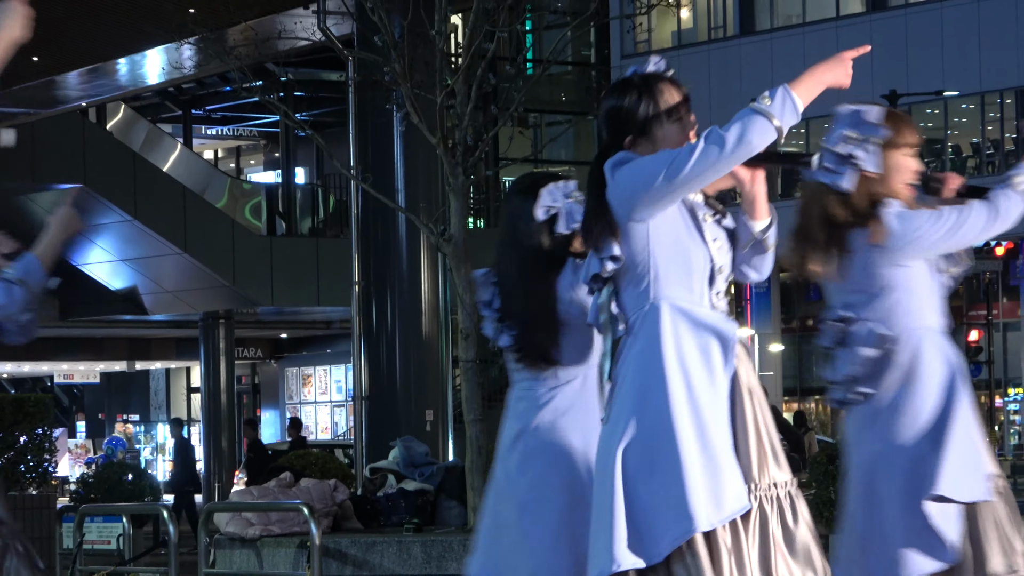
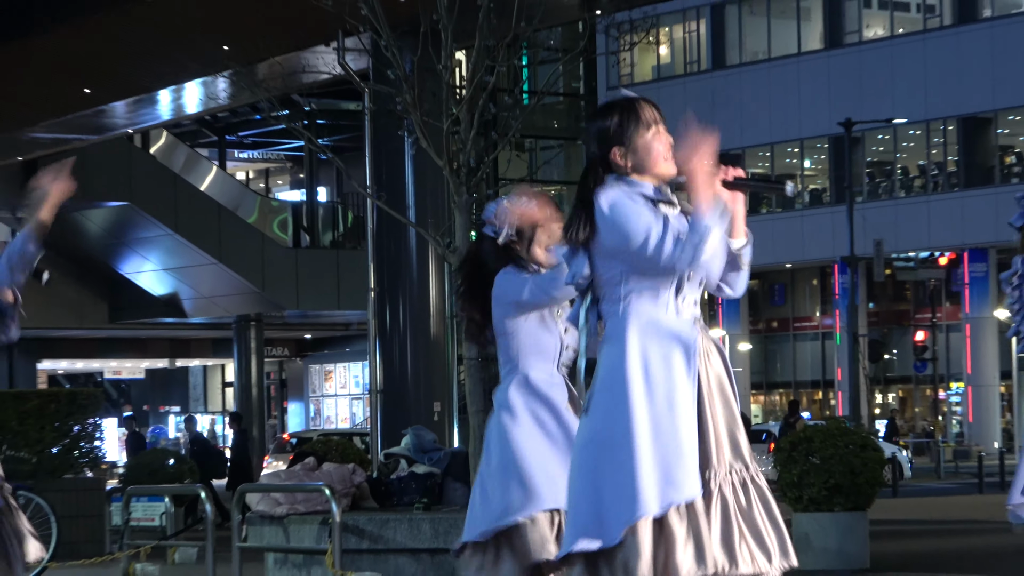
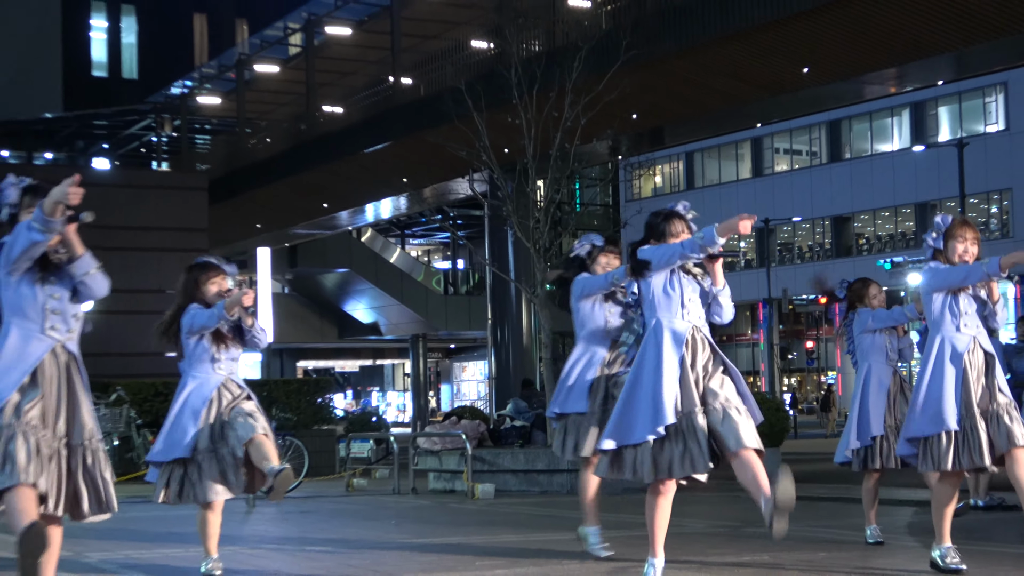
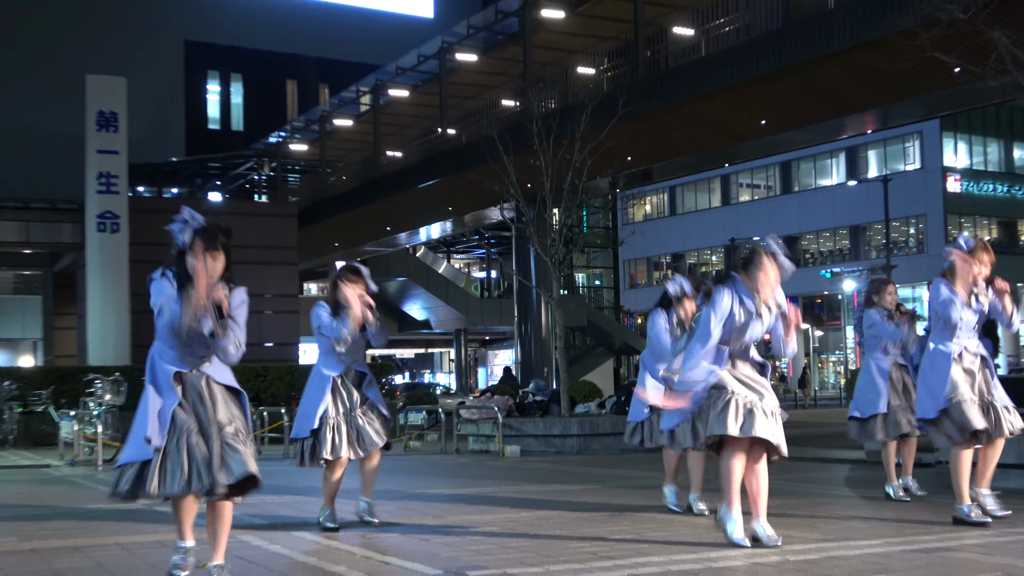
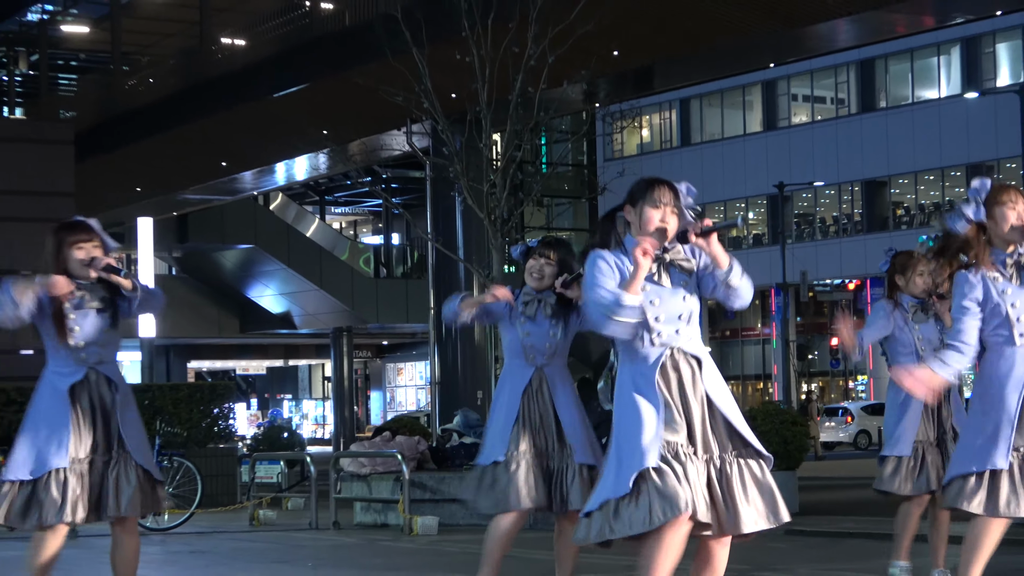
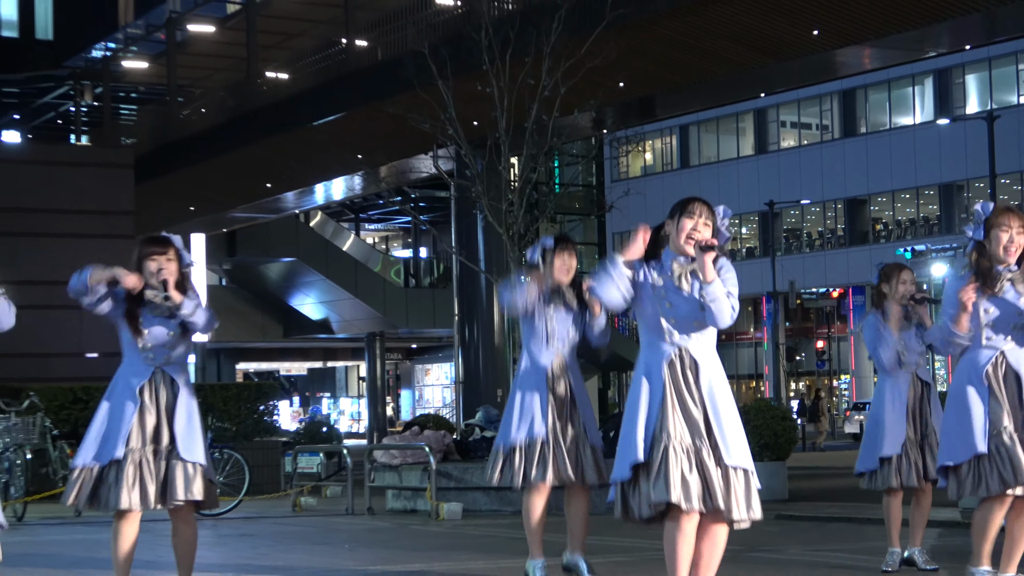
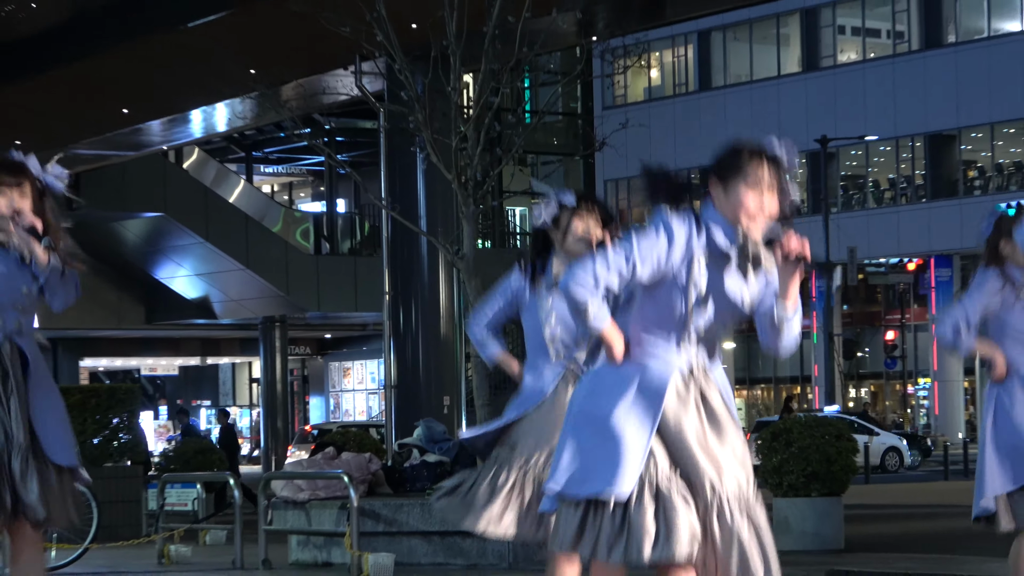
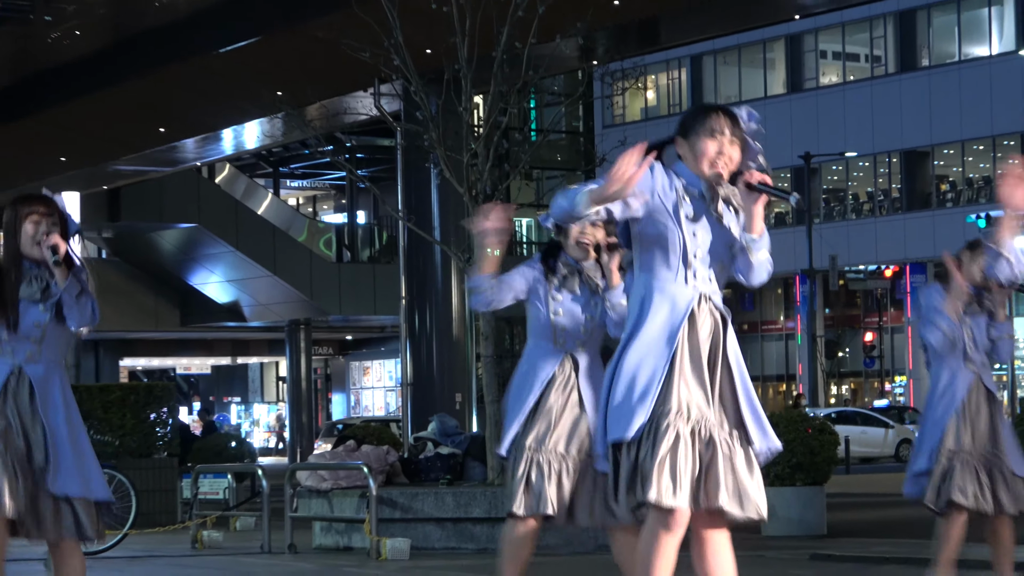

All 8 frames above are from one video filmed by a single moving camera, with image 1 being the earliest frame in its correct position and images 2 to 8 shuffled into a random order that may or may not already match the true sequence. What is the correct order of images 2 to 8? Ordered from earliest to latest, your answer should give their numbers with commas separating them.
2, 7, 8, 5, 6, 3, 4
